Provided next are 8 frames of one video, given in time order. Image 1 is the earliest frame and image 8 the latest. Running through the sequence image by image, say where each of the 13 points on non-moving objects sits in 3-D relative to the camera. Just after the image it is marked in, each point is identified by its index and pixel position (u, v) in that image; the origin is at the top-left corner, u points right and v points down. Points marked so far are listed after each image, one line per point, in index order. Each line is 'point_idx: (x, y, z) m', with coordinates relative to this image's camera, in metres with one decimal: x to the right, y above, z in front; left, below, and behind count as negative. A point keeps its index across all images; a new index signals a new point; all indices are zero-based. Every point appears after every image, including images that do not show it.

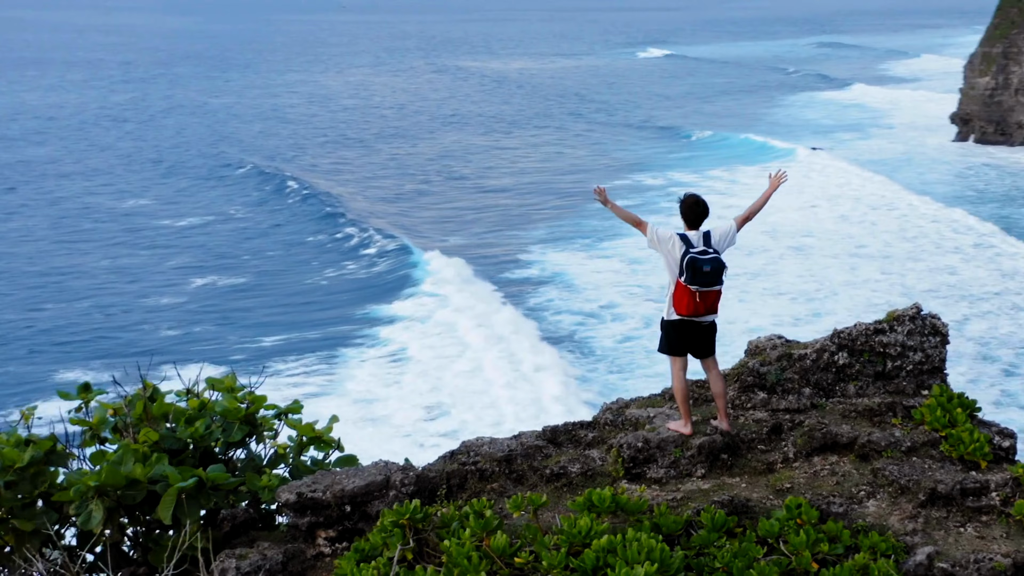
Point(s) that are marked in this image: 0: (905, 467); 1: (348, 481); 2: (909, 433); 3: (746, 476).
0: (+1.3, -0.6, +4.7) m
1: (-0.6, -0.7, +5.1) m
2: (+1.4, -0.5, +4.9) m
3: (+0.8, -0.6, +4.8) m
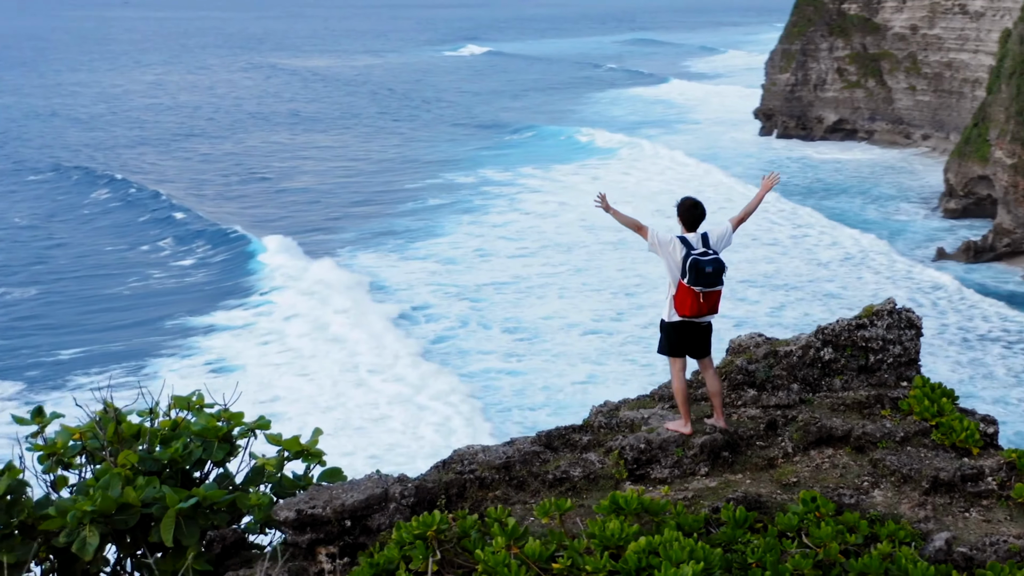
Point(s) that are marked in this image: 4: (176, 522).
0: (+1.3, -0.6, +4.9) m
1: (-0.6, -0.7, +5.0) m
2: (+1.4, -0.5, +5.1) m
3: (+0.8, -0.6, +4.9) m
4: (-1.1, -0.7, +4.7) m
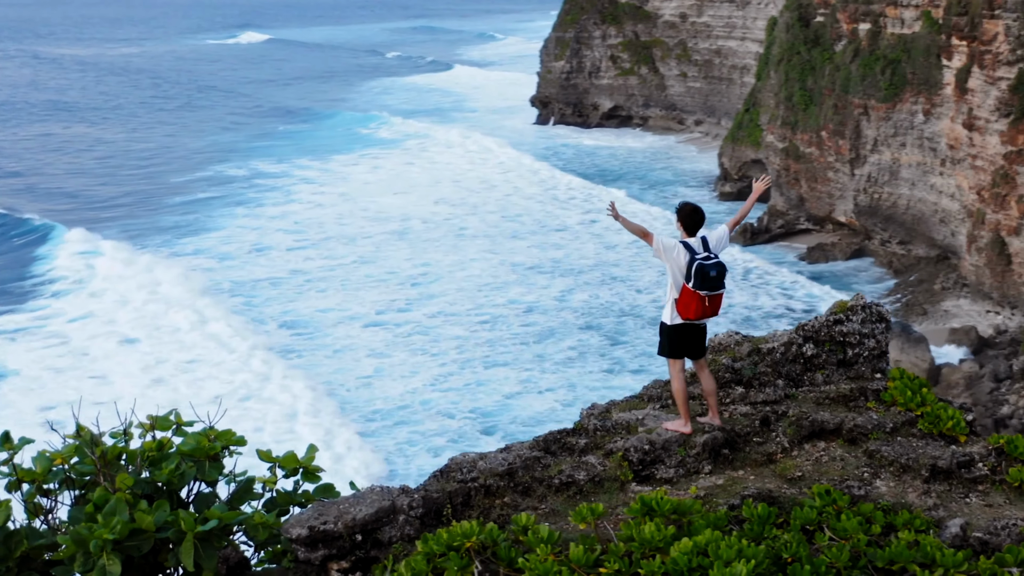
0: (+1.3, -0.6, +5.1) m
1: (-0.5, -0.7, +4.9) m
2: (+1.4, -0.5, +5.3) m
3: (+0.8, -0.6, +5.1) m
4: (-1.0, -0.8, +4.5) m
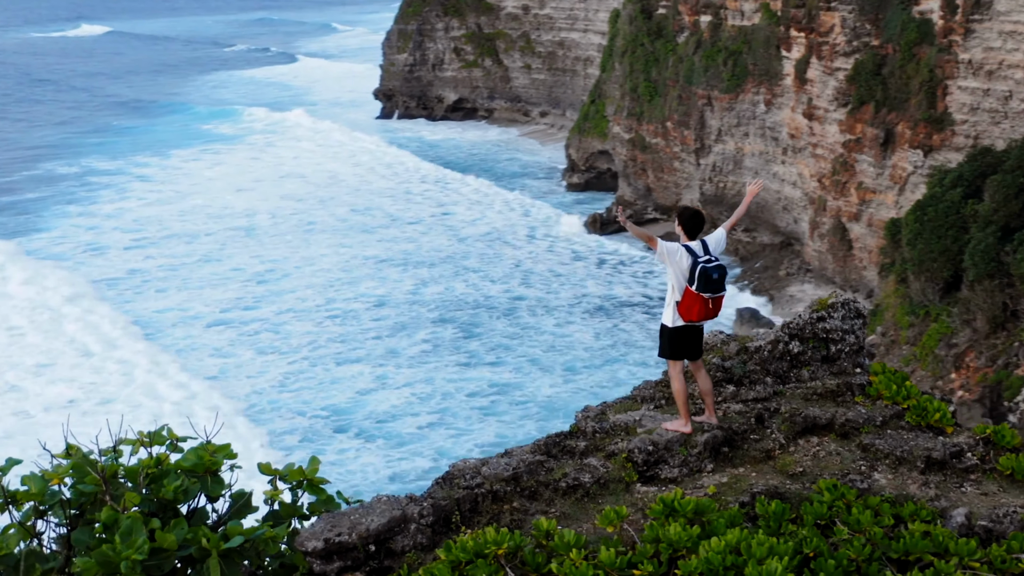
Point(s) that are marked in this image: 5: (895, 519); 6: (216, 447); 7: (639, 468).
0: (+1.4, -0.5, +5.3) m
1: (-0.5, -0.8, +4.9) m
2: (+1.4, -0.5, +5.5) m
3: (+0.8, -0.6, +5.2) m
4: (-0.9, -0.8, +4.5) m
5: (+1.3, -0.8, +4.8) m
6: (-1.1, -0.6, +5.2) m
7: (+0.5, -0.6, +5.2) m
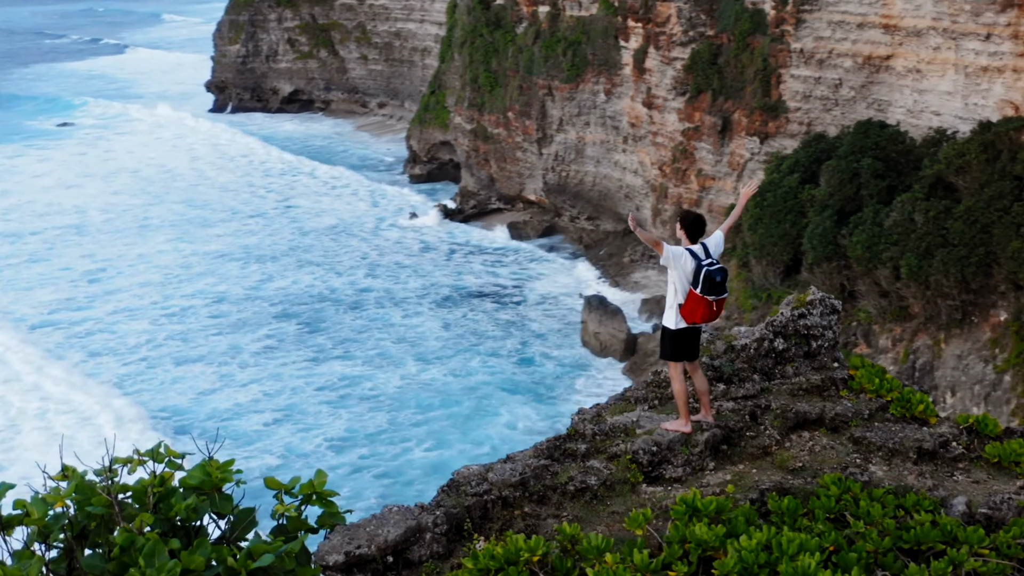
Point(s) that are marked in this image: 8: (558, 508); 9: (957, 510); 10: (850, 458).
0: (+1.4, -0.5, +5.4) m
1: (-0.4, -0.8, +4.9) m
2: (+1.3, -0.4, +5.6) m
3: (+0.9, -0.6, +5.3) m
4: (-0.8, -0.9, +4.4) m
5: (+1.3, -0.7, +4.9) m
6: (-1.0, -0.6, +5.1) m
7: (+0.5, -0.6, +5.2) m
8: (+0.2, -0.8, +5.1) m
9: (+1.5, -0.7, +4.9) m
10: (+1.2, -0.6, +5.3) m
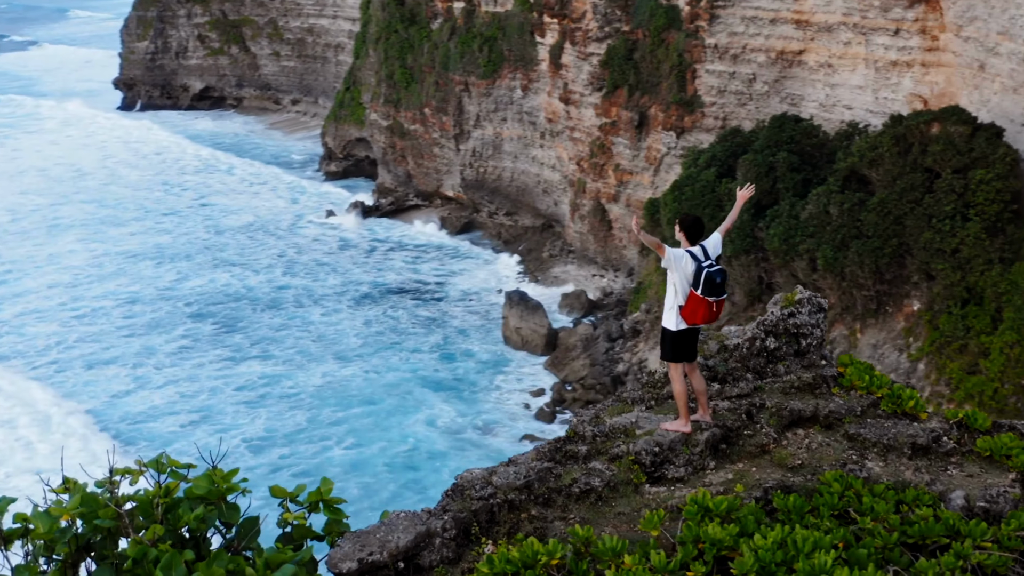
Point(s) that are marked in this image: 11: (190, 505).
0: (+1.4, -0.5, +5.5) m
1: (-0.4, -0.8, +4.9) m
2: (+1.3, -0.4, +5.7) m
3: (+0.9, -0.6, +5.4) m
4: (-0.7, -0.9, +4.4) m
5: (+1.3, -0.7, +5.0) m
6: (-1.0, -0.6, +5.0) m
7: (+0.5, -0.7, +5.3) m
8: (+0.2, -0.8, +5.1) m
9: (+1.5, -0.7, +5.0) m
10: (+1.2, -0.6, +5.4) m
11: (-1.1, -0.7, +4.9) m
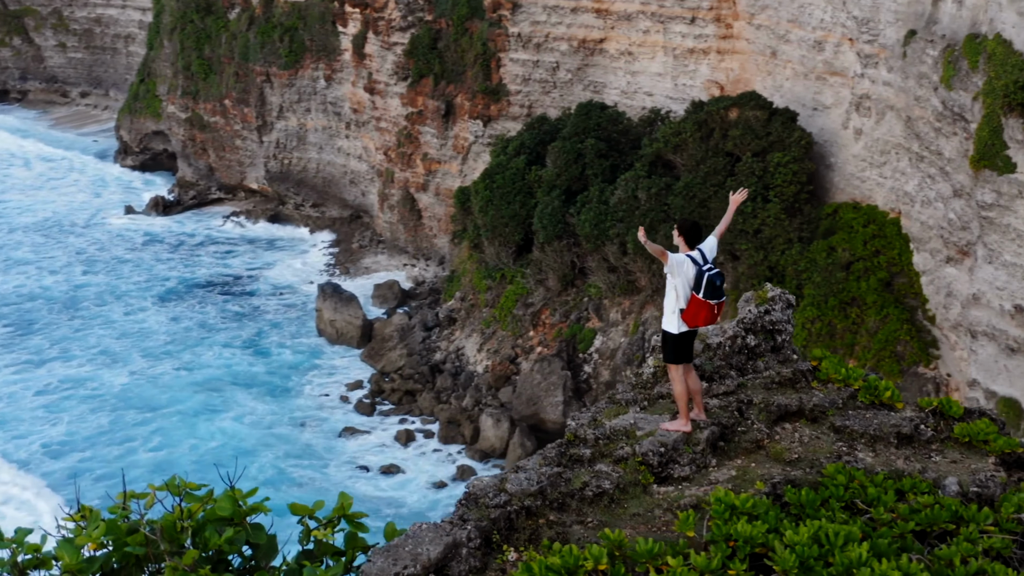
0: (+1.4, -0.5, +5.8) m
1: (-0.3, -0.9, +4.9) m
2: (+1.3, -0.4, +6.0) m
3: (+0.9, -0.6, +5.5) m
4: (-0.6, -1.0, +4.3) m
5: (+1.4, -0.7, +5.3) m
6: (-0.9, -0.7, +5.0) m
7: (+0.5, -0.7, +5.4) m
8: (+0.2, -0.8, +5.2) m
9: (+1.6, -0.7, +5.3) m
10: (+1.2, -0.6, +5.6) m
11: (-1.0, -0.8, +4.8) m
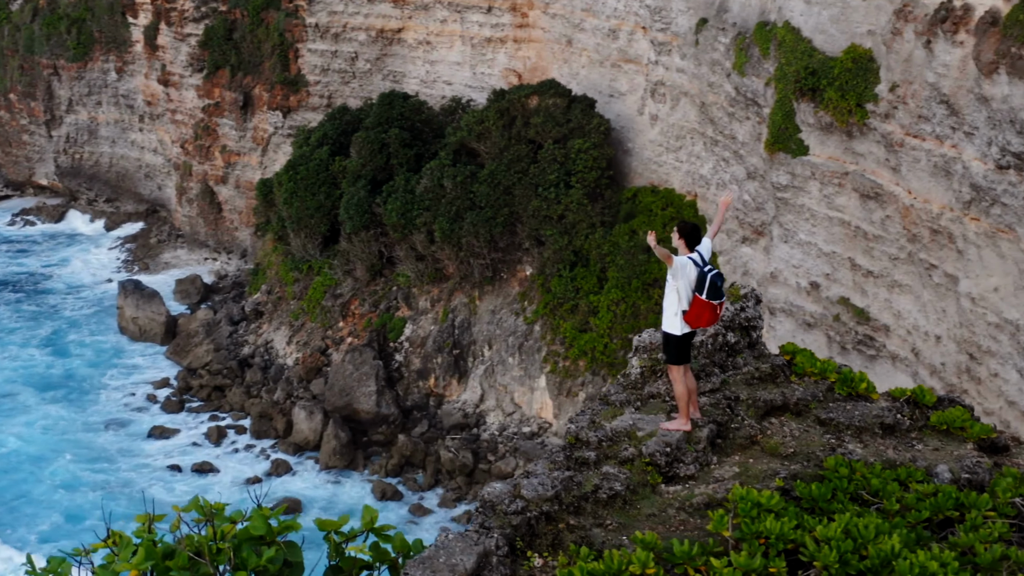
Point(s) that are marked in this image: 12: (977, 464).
0: (+1.3, -0.5, +5.9) m
1: (-0.2, -0.9, +4.9) m
2: (+1.2, -0.4, +6.1) m
3: (+0.9, -0.6, +5.7) m
4: (-0.4, -1.0, +4.3) m
5: (+1.5, -0.7, +5.5) m
6: (-0.8, -0.8, +4.8) m
7: (+0.5, -0.7, +5.5) m
8: (+0.3, -0.8, +5.3) m
9: (+1.6, -0.7, +5.5) m
10: (+1.2, -0.6, +5.8) m
11: (-0.8, -0.9, +4.7) m
12: (+1.8, -0.7, +5.6) m
